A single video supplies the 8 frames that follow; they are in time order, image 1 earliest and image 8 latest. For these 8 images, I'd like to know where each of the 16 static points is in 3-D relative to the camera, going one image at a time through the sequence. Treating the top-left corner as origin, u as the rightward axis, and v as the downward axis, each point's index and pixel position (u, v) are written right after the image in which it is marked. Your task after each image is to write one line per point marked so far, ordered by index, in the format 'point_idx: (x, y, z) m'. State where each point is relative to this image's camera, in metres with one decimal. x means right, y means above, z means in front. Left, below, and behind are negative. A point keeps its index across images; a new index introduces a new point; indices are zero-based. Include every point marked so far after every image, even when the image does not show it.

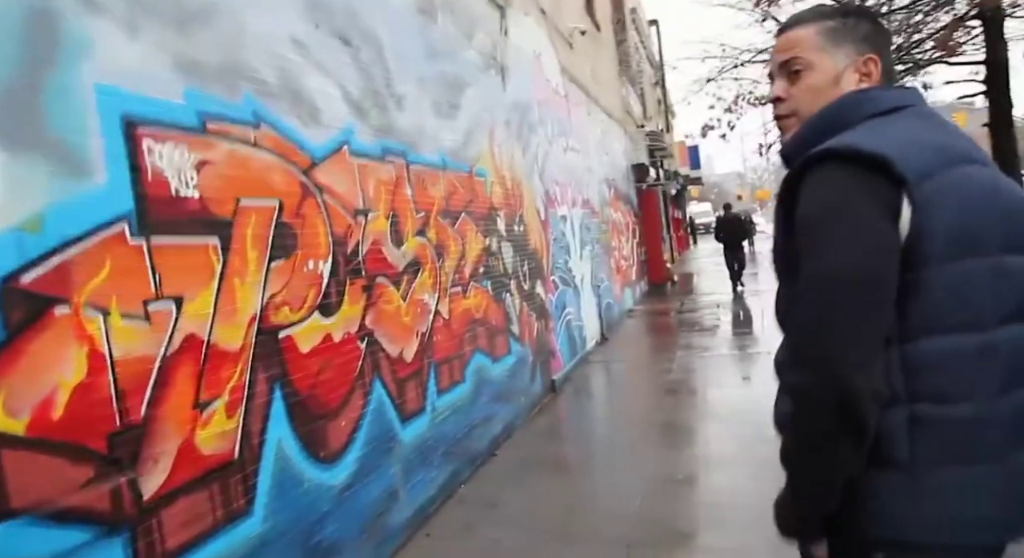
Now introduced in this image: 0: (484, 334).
0: (-0.3, -0.5, +6.0) m
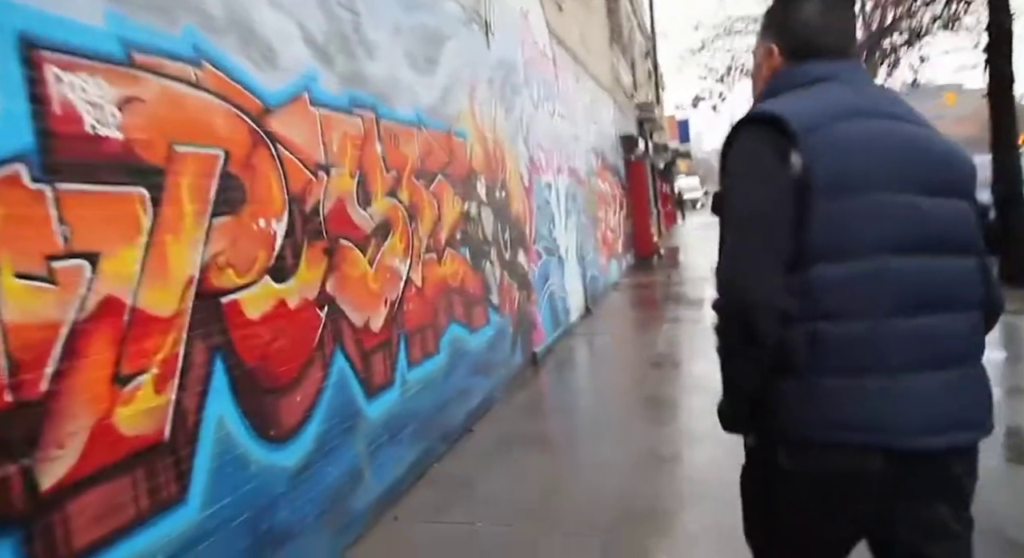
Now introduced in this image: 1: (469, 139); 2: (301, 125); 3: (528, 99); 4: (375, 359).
0: (-0.5, -0.2, +5.7) m
1: (-0.5, +1.4, +6.3) m
2: (-1.2, +0.9, +3.6) m
3: (+0.2, +2.5, +8.7) m
4: (-0.9, -0.5, +4.1) m
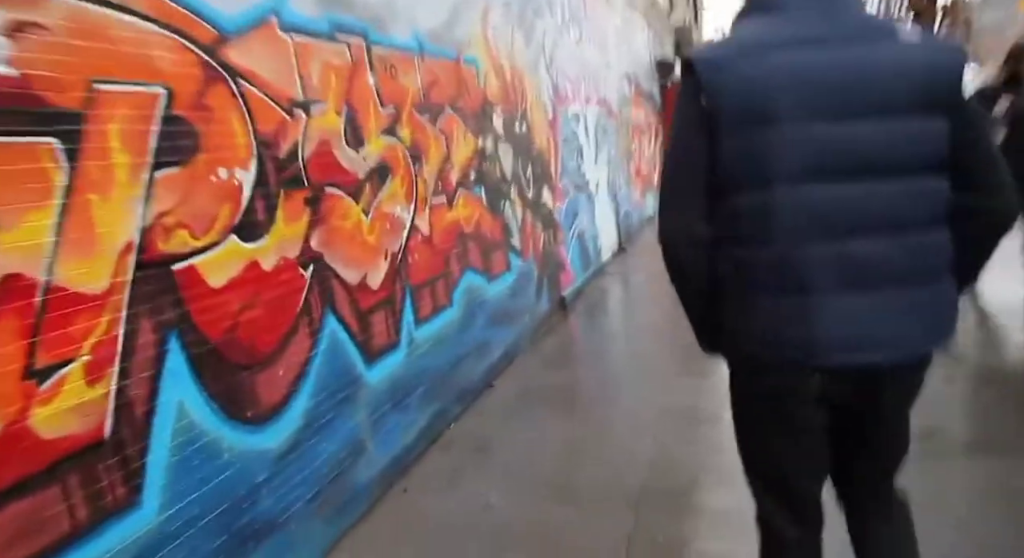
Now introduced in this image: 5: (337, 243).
0: (-0.3, +0.2, +5.2) m
1: (-0.3, +1.9, +5.7) m
2: (-1.2, +1.1, +3.1) m
3: (+0.4, +3.3, +7.9) m
4: (-0.8, -0.2, +3.7) m
5: (-1.0, +0.2, +3.4) m
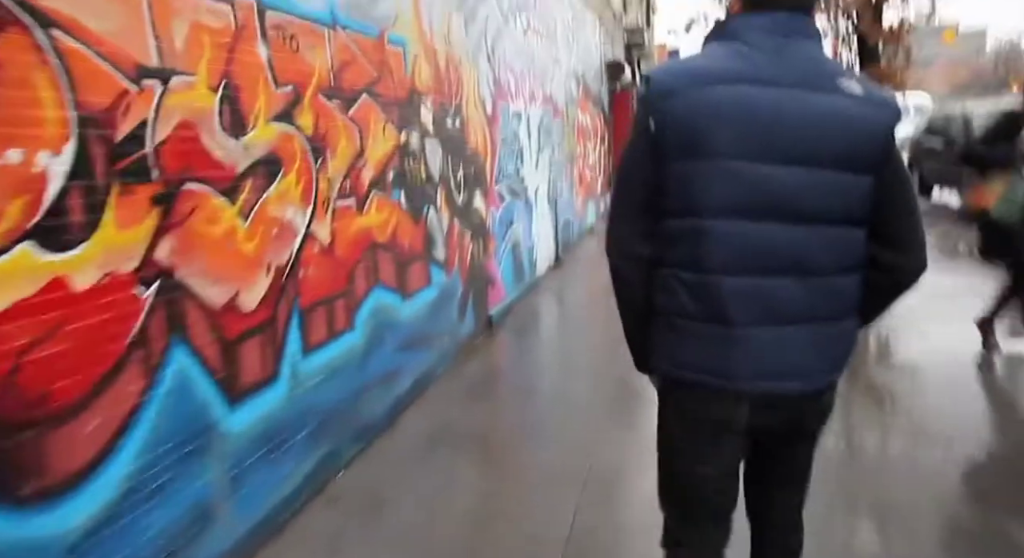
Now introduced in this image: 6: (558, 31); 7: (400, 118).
0: (-0.9, +0.1, +4.5) m
1: (-0.8, +1.8, +5.0) m
2: (-1.5, +1.0, +2.3) m
3: (-0.2, +3.1, +7.2) m
4: (-1.3, -0.3, +3.0) m
5: (-1.4, +0.1, +2.7) m
6: (+0.8, +4.4, +11.1) m
7: (-0.9, +1.3, +4.8) m
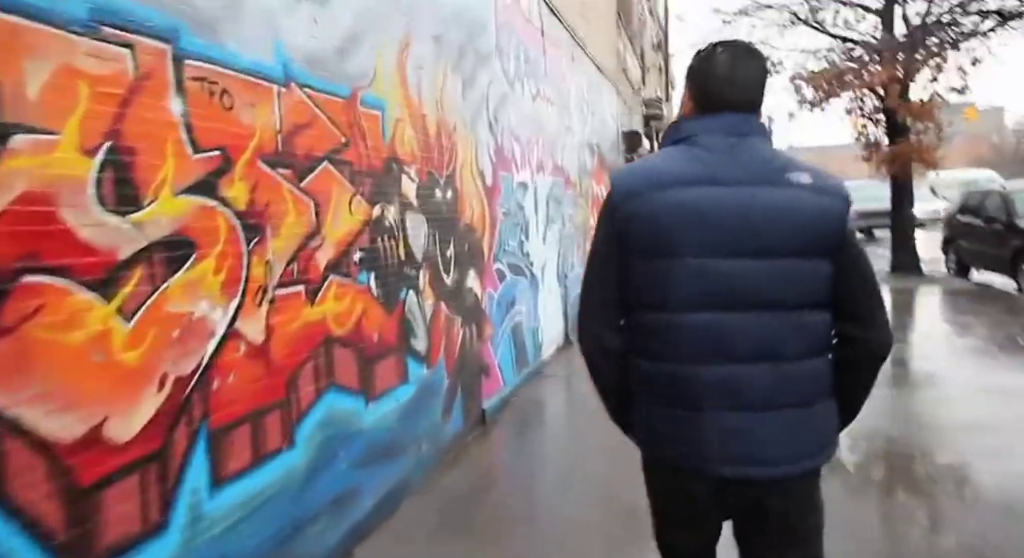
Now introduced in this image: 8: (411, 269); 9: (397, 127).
0: (-1.0, -0.5, +3.8) m
1: (-0.9, +1.2, +4.4) m
2: (-1.7, +0.7, +1.7) m
3: (-0.2, +2.2, +6.7) m
4: (-1.4, -0.8, +2.2) m
5: (-1.5, -0.3, +1.9) m
6: (+1.0, +3.0, +10.7) m
7: (-0.9, +0.6, +4.1) m
8: (-0.8, +0.1, +4.7) m
9: (-0.8, +1.1, +4.5) m
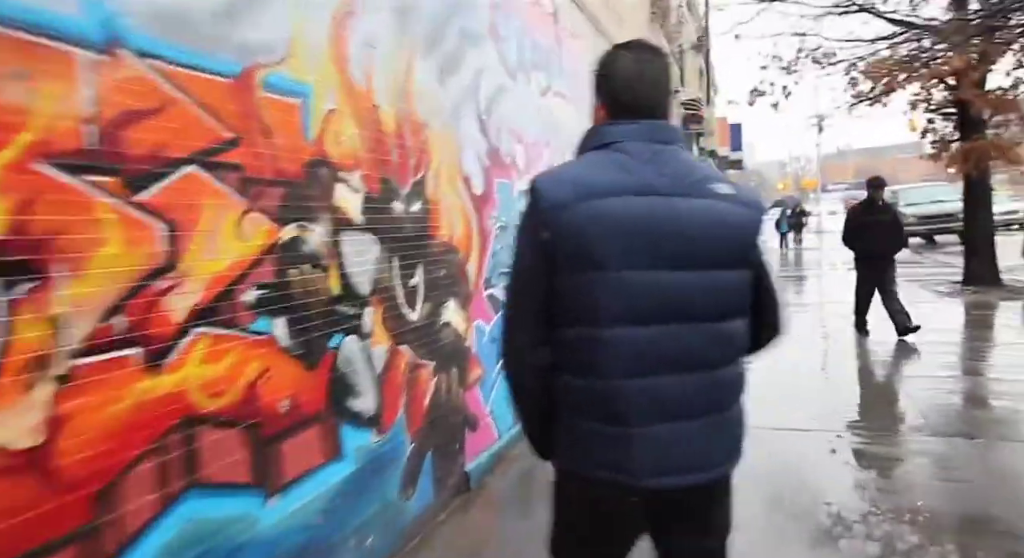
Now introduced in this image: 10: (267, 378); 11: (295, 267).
0: (-1.2, -0.7, +2.6) m
1: (-1.0, +0.9, +3.3) m
2: (-2.0, +0.5, +0.6) m
3: (-0.2, +2.0, +5.6) m
4: (-1.7, -1.0, +1.1) m
5: (-1.8, -0.5, +0.9) m
6: (+1.2, +2.7, +9.4) m
7: (-1.1, +0.4, +3.0) m
8: (-0.9, -0.2, +3.6) m
9: (-1.0, +0.9, +3.4) m
10: (-1.1, -0.4, +2.9) m
11: (-1.1, +0.1, +3.1) m
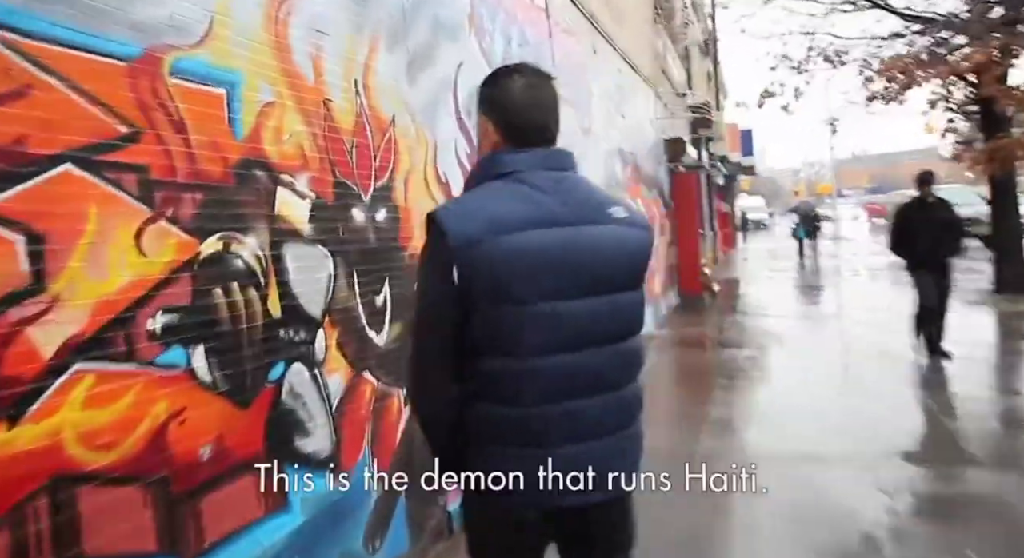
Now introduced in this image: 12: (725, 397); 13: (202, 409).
0: (-1.3, -0.8, +2.1) m
1: (-1.2, +0.8, +2.8) m
2: (-2.2, +0.4, +0.2) m
3: (-0.3, +1.8, +5.1) m
4: (-1.9, -1.0, +0.6) m
5: (-2.0, -0.6, +0.4) m
6: (+1.2, +2.6, +9.0) m
7: (-1.3, +0.3, +2.6) m
8: (-1.1, -0.3, +3.1) m
9: (-1.2, +0.8, +2.9) m
10: (-1.3, -0.5, +2.4) m
11: (-1.2, 0.0, +2.6) m
12: (+3.0, -1.6, +8.7) m
13: (-1.2, -0.5, +2.5) m
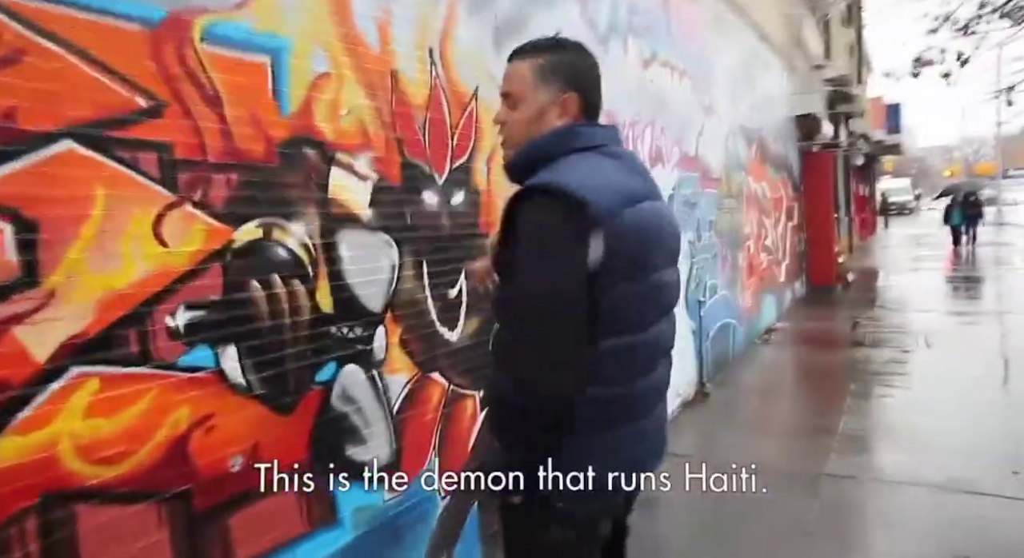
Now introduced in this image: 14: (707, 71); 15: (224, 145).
0: (-1.2, -0.8, +1.9) m
1: (-0.9, +0.9, +2.5) m
2: (-2.4, +0.4, +0.1) m
3: (+0.4, +1.9, +4.6) m
4: (-2.0, -1.0, +0.5) m
5: (-2.2, -0.6, +0.3) m
6: (+2.6, +2.7, +8.0) m
7: (-1.0, +0.3, +2.3) m
8: (-0.7, -0.2, +2.8) m
9: (-0.8, +0.8, +2.6) m
10: (-1.1, -0.5, +2.1) m
11: (-0.9, 0.0, +2.3) m
12: (+4.2, -1.6, +7.6) m
13: (-1.0, -0.5, +2.3) m
14: (+2.7, +2.8, +8.2) m
15: (-1.0, +0.5, +2.2) m
